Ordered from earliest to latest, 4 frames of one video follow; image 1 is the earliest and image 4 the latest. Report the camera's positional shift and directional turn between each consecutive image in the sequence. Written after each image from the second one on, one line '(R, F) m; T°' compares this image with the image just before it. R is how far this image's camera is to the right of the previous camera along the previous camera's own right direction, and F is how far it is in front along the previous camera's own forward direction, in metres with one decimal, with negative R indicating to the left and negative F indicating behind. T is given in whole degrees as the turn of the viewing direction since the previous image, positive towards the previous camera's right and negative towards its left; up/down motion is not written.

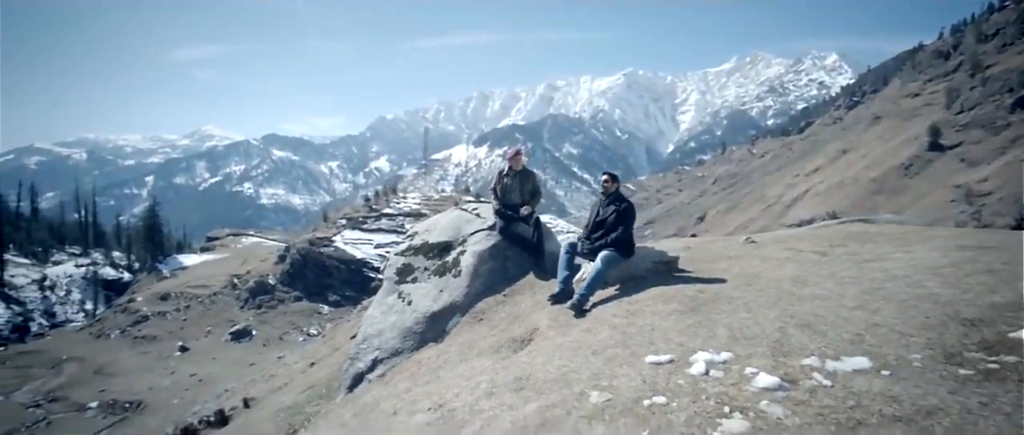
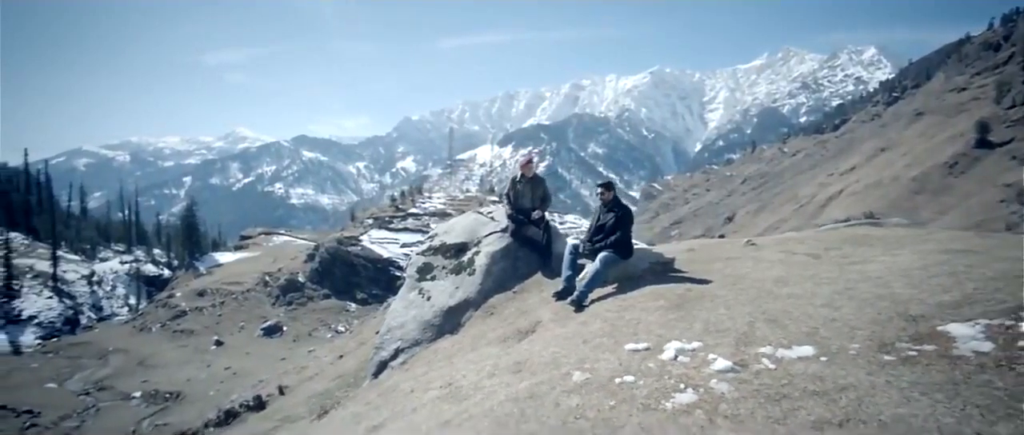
(+0.5, -1.8) m; -2°
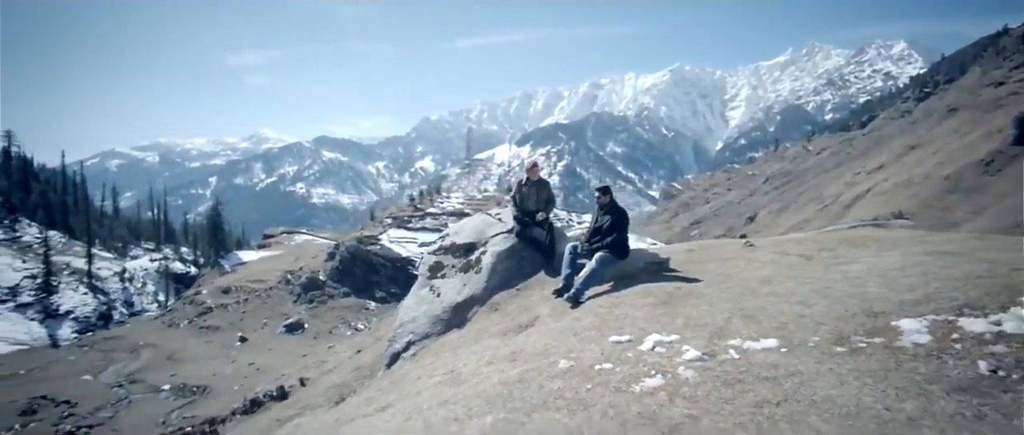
(+0.5, -1.3) m; -2°
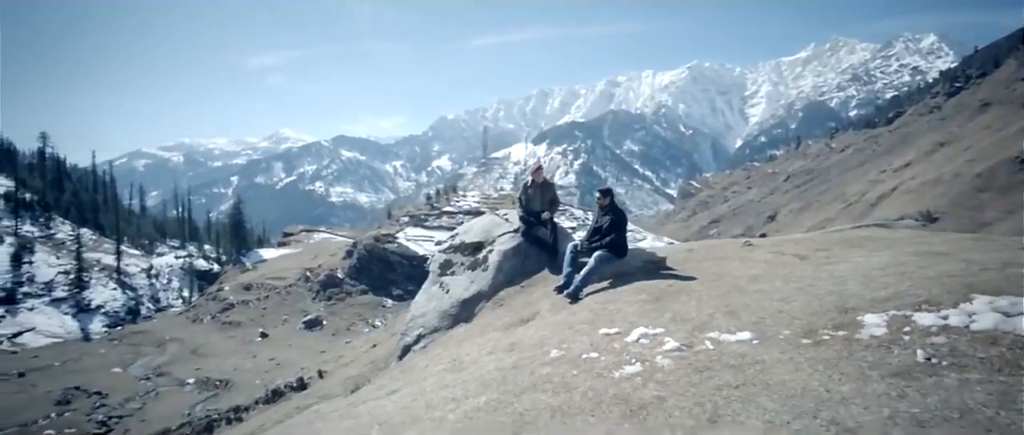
(+0.4, -1.2) m; -2°
